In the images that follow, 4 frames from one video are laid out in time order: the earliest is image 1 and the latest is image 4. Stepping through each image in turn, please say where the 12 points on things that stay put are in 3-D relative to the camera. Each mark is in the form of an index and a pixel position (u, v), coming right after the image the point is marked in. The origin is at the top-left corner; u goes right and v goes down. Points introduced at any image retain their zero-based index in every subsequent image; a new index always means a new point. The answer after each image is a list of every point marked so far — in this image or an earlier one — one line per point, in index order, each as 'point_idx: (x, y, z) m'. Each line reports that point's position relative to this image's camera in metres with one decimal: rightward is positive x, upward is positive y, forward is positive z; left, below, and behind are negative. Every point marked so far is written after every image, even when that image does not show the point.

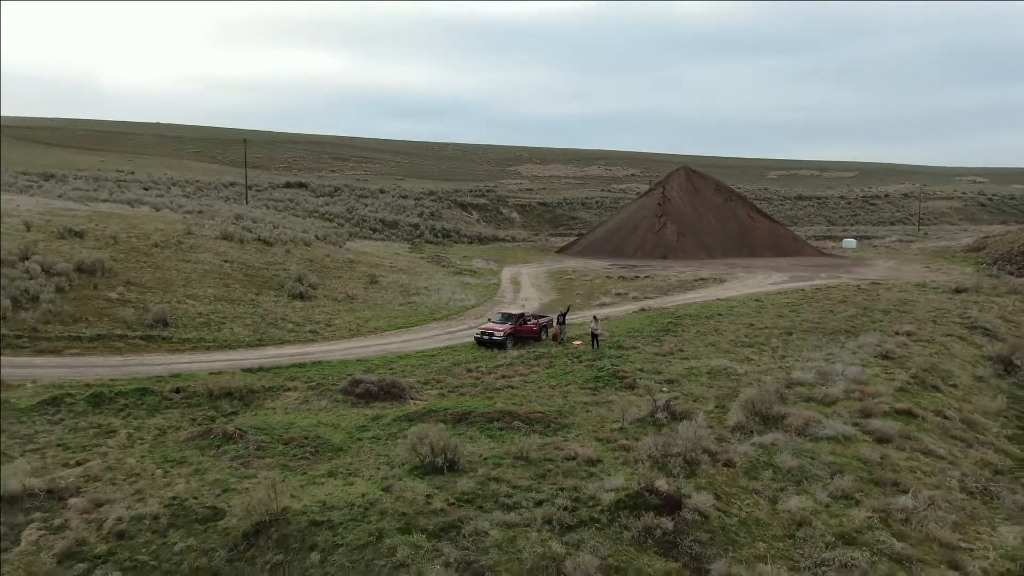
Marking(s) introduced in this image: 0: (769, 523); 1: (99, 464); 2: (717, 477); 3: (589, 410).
0: (+2.3, -2.1, +7.0) m
1: (-4.8, -2.0, +8.8) m
2: (+2.2, -2.0, +8.2) m
3: (+1.3, -1.9, +12.0) m
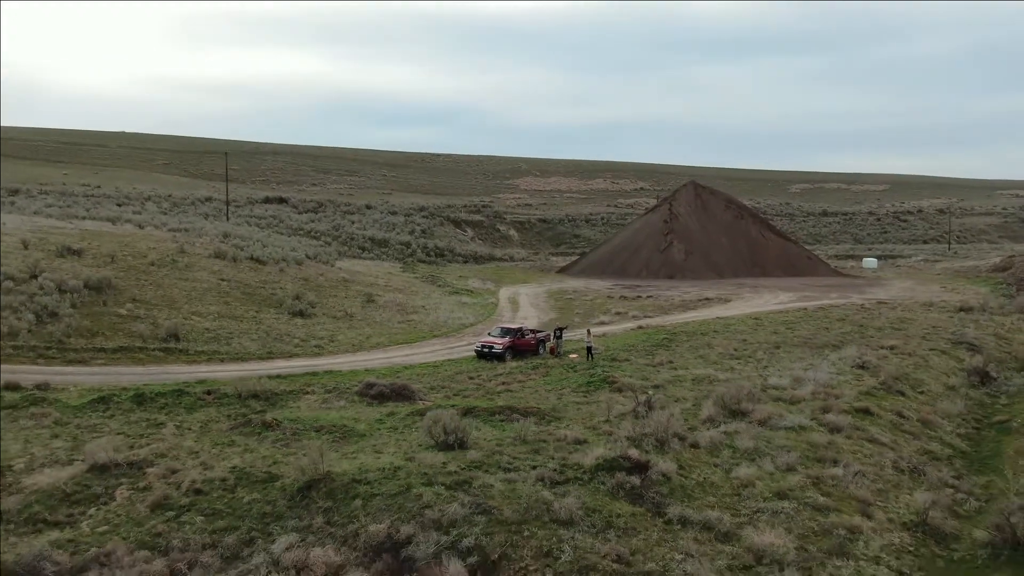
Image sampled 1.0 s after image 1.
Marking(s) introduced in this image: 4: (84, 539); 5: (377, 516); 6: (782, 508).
0: (+2.3, -2.2, +8.6) m
1: (-4.8, -2.1, +10.5) m
2: (+2.2, -2.1, +9.8) m
3: (+1.3, -2.1, +13.6) m
4: (-4.1, -2.4, +7.3) m
5: (-1.3, -2.1, +7.3) m
6: (+2.7, -2.2, +7.8) m
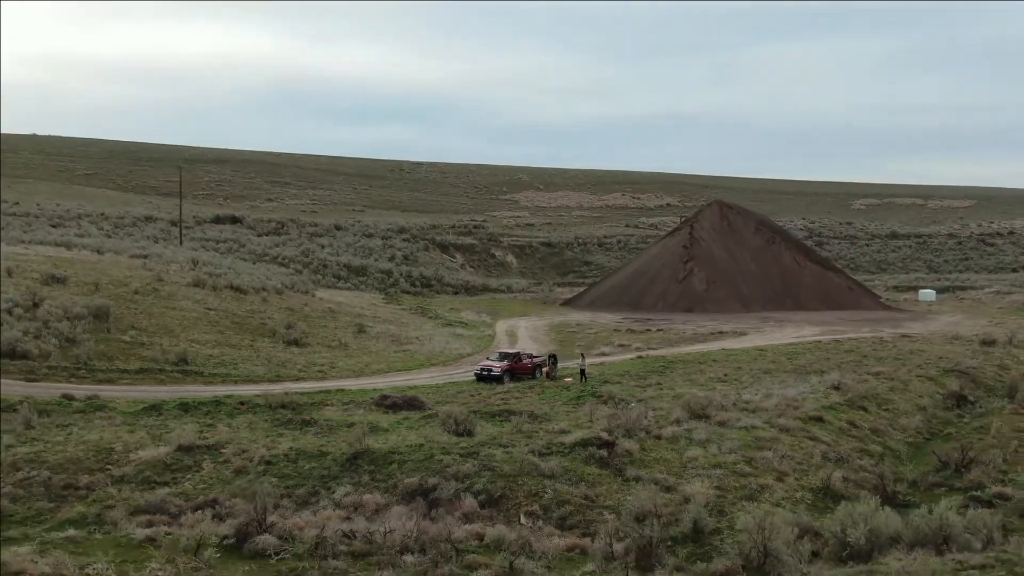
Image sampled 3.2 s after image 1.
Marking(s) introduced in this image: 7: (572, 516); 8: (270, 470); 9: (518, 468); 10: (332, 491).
0: (+2.3, -2.5, +11.1) m
1: (-4.8, -2.5, +12.9) m
2: (+2.2, -2.4, +12.3) m
3: (+1.2, -2.6, +16.1) m
4: (-4.1, -2.6, +9.8) m
5: (-1.3, -2.4, +9.8) m
6: (+2.7, -2.5, +10.3) m
7: (+0.7, -2.6, +8.7) m
8: (-3.3, -2.5, +10.5) m
9: (+0.1, -2.3, +9.6) m
10: (-2.3, -2.5, +9.6) m
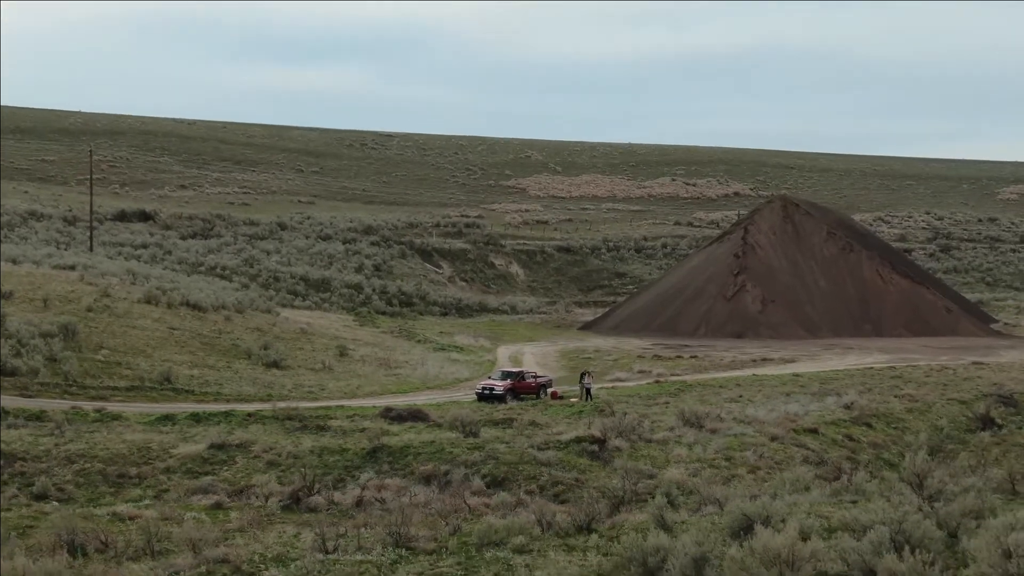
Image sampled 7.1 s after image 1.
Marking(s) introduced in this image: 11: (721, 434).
0: (+2.3, -2.7, +12.6) m
1: (-4.9, -2.8, +14.3) m
2: (+2.1, -2.7, +13.8) m
3: (+1.1, -3.0, +17.5) m
4: (-4.1, -2.8, +11.2) m
5: (-1.3, -2.5, +11.2) m
6: (+2.7, -2.7, +11.7) m
7: (+0.7, -2.7, +10.2) m
8: (-3.3, -2.7, +11.9) m
9: (+0.1, -2.5, +11.1) m
10: (-2.2, -2.7, +11.0) m
11: (+4.0, -3.0, +16.2) m
